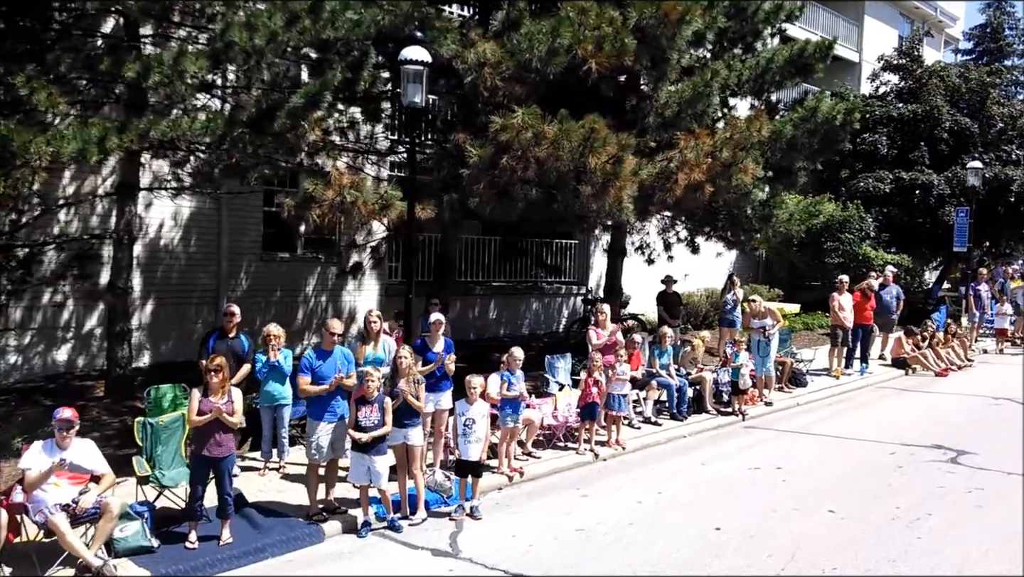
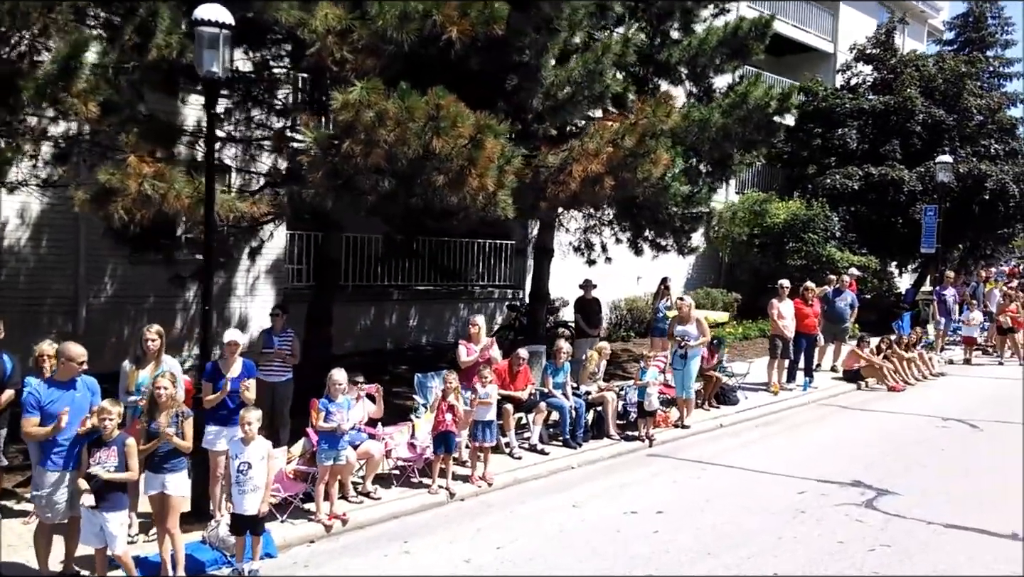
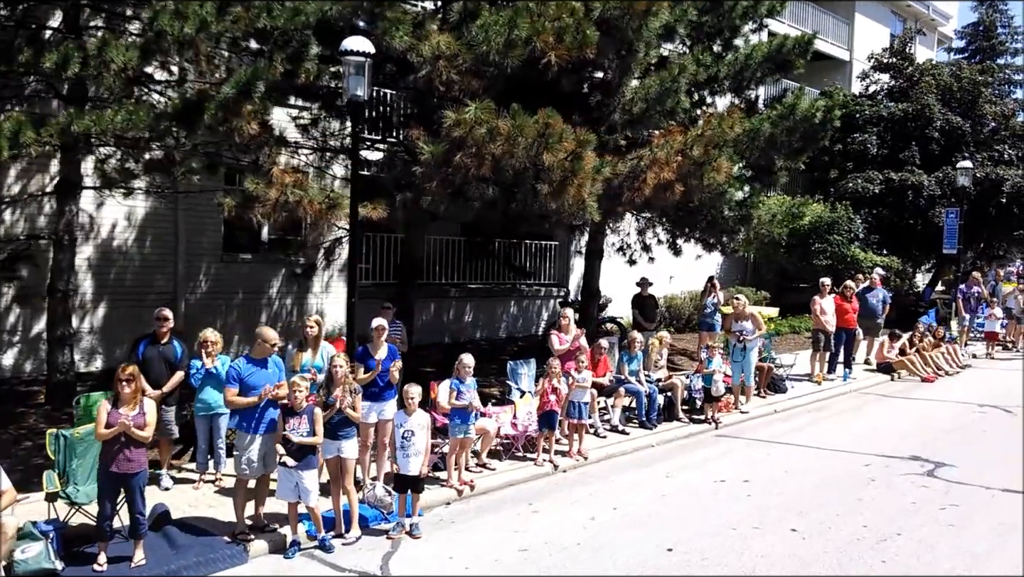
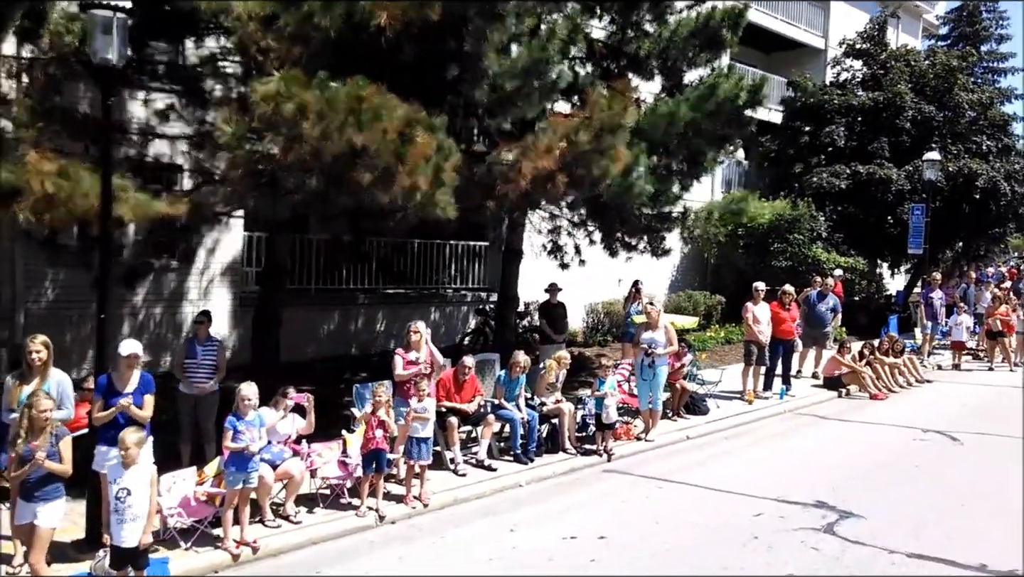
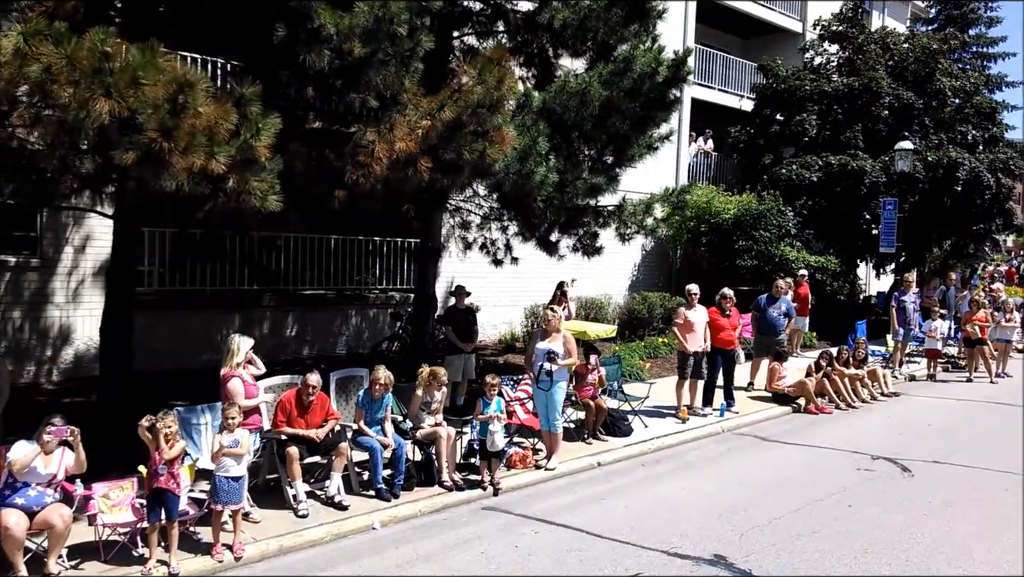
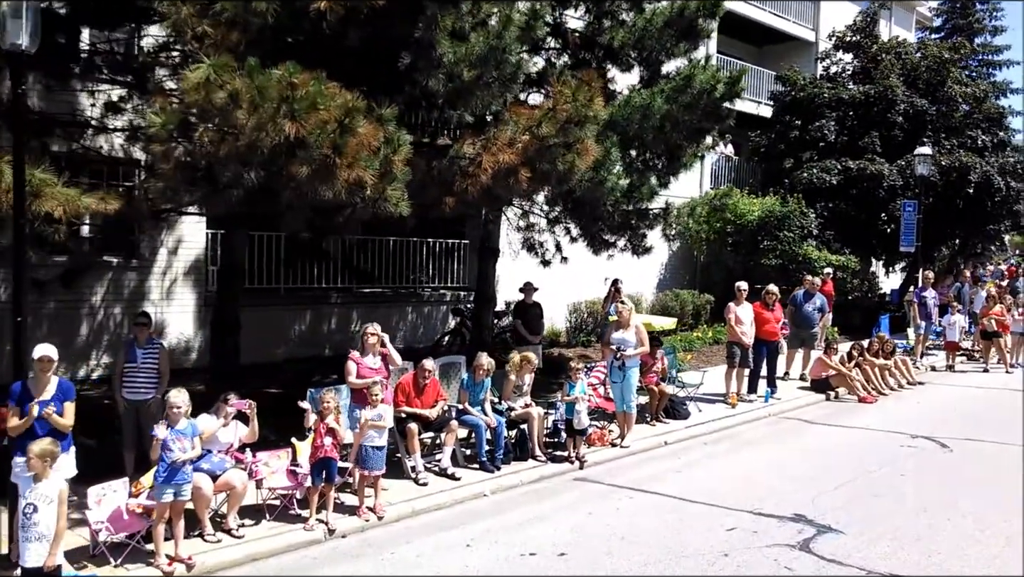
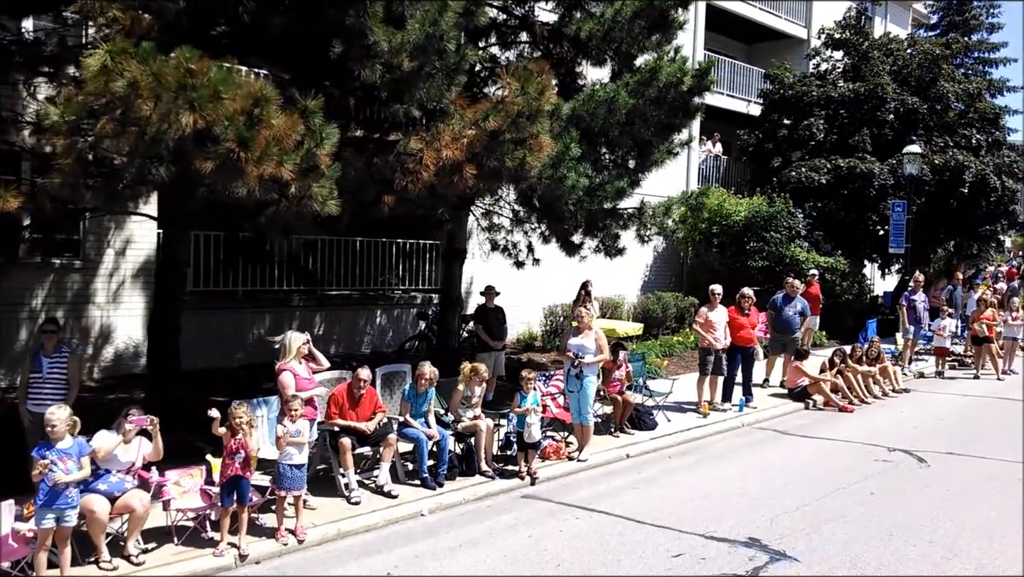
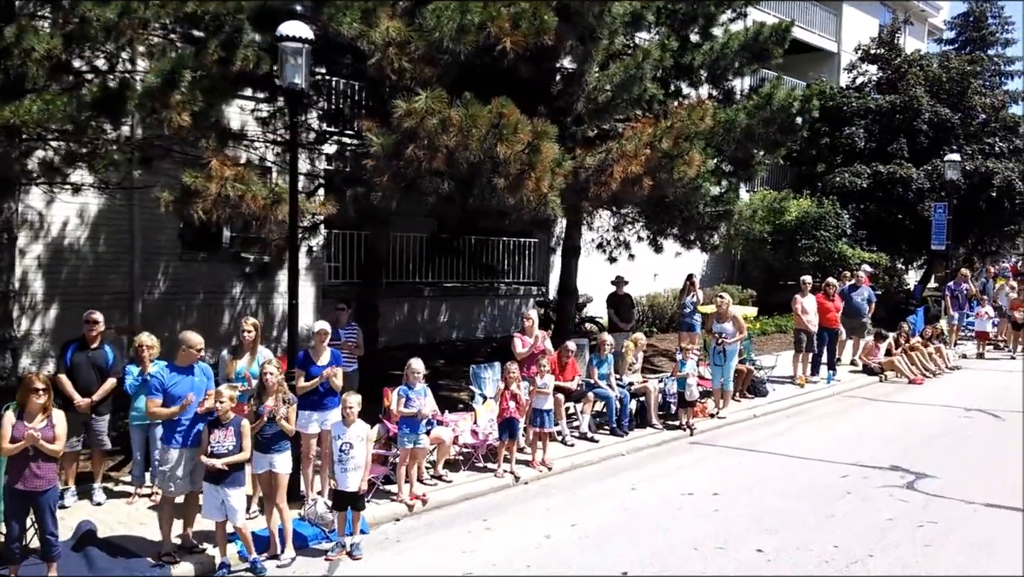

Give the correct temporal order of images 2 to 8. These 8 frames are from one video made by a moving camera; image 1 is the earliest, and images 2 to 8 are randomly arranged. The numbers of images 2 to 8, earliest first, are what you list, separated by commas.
3, 8, 2, 4, 6, 7, 5
